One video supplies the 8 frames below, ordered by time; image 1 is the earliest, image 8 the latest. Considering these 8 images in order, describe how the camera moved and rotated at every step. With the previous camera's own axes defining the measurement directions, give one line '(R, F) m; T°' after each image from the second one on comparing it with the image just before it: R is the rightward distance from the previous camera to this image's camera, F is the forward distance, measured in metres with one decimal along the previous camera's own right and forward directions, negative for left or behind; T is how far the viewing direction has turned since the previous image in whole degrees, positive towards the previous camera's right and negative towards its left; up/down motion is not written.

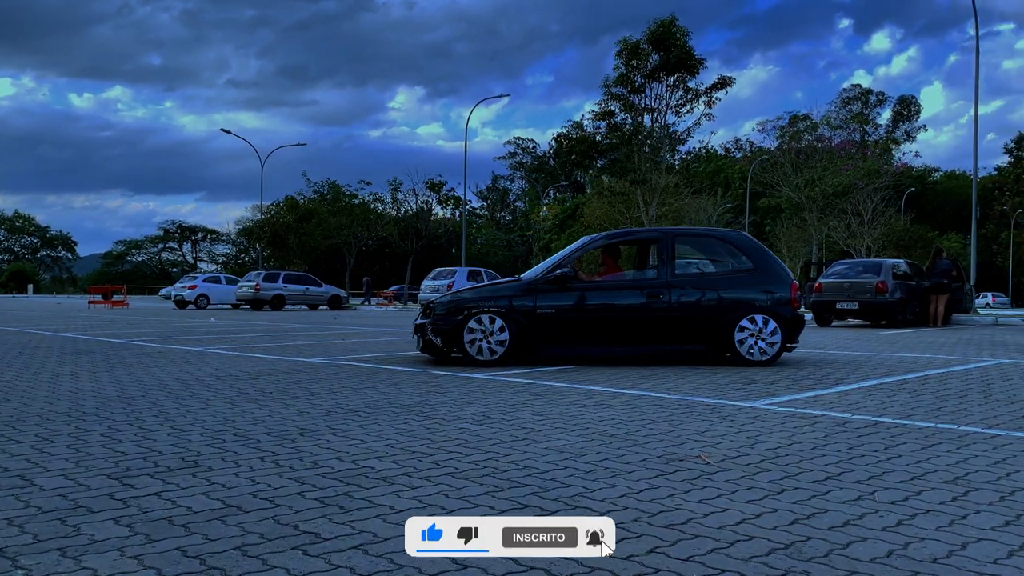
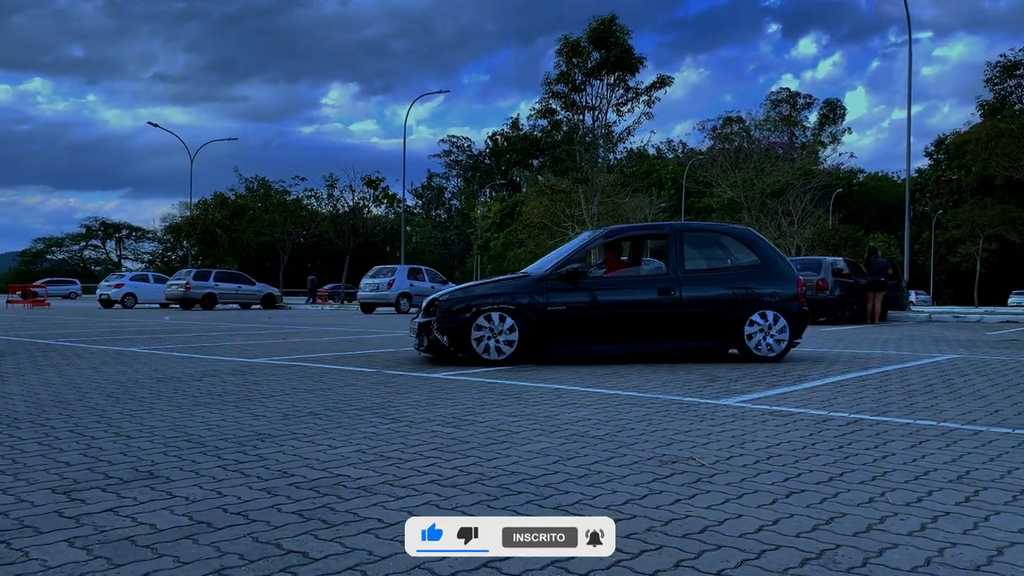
(-0.2, +0.3) m; +4°
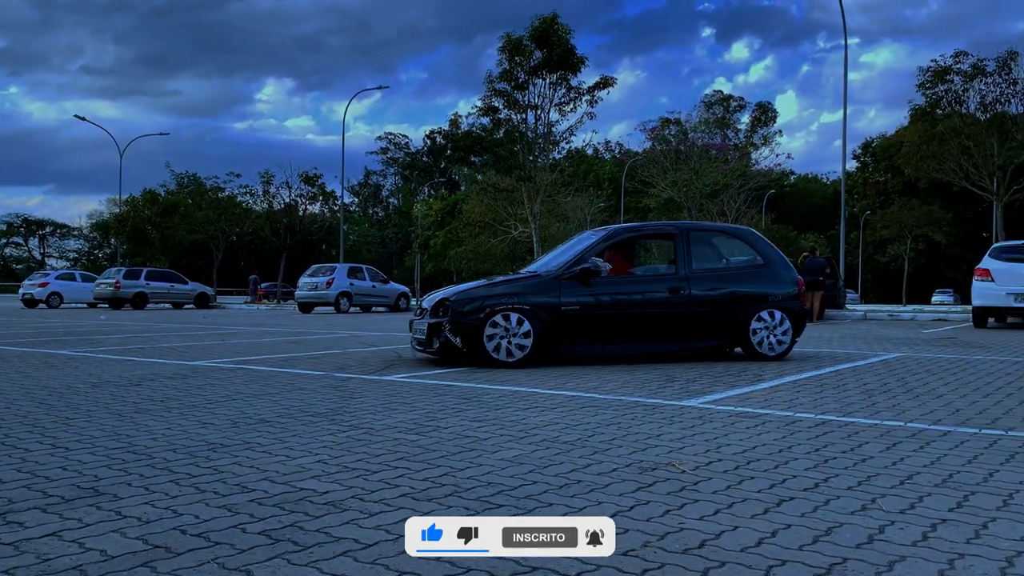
(-0.2, +0.2) m; +4°
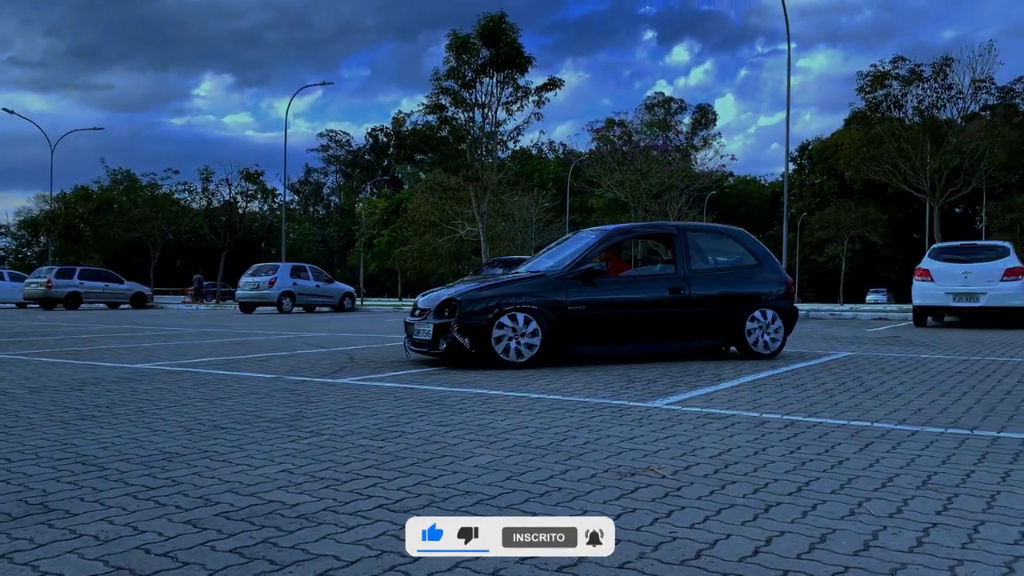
(-0.2, +0.1) m; +4°
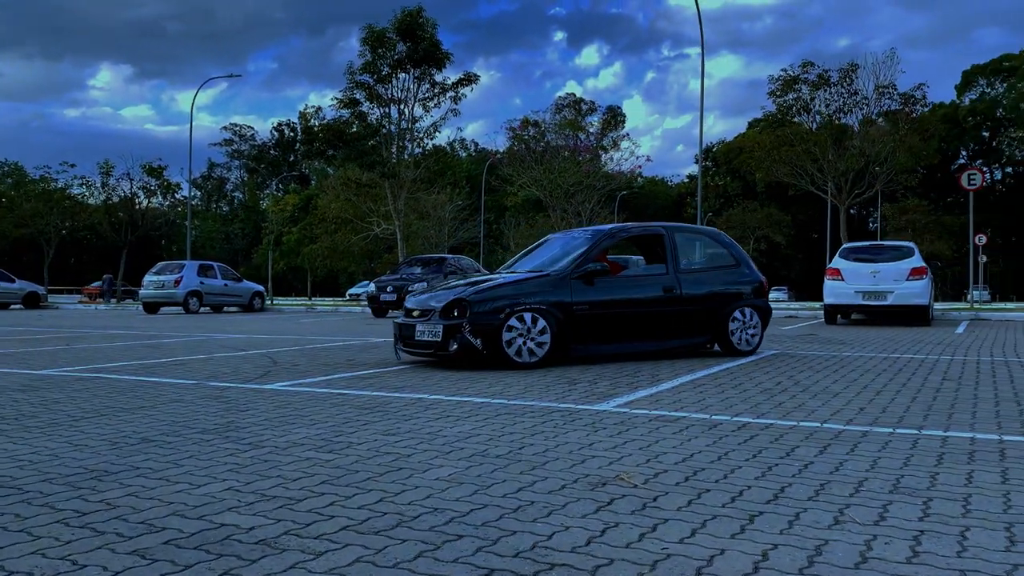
(-0.2, +0.2) m; +6°
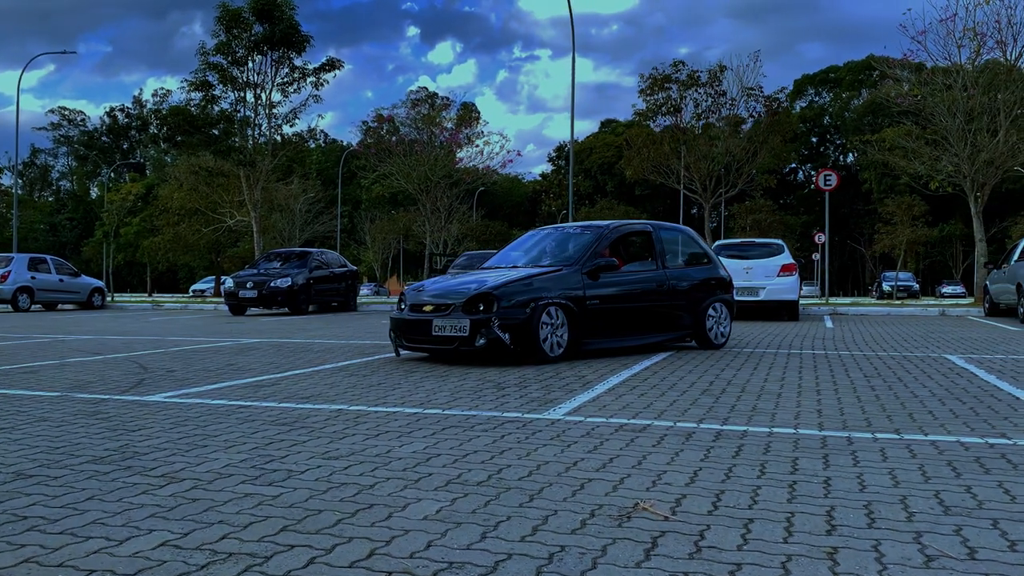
(-0.6, +0.7) m; +10°
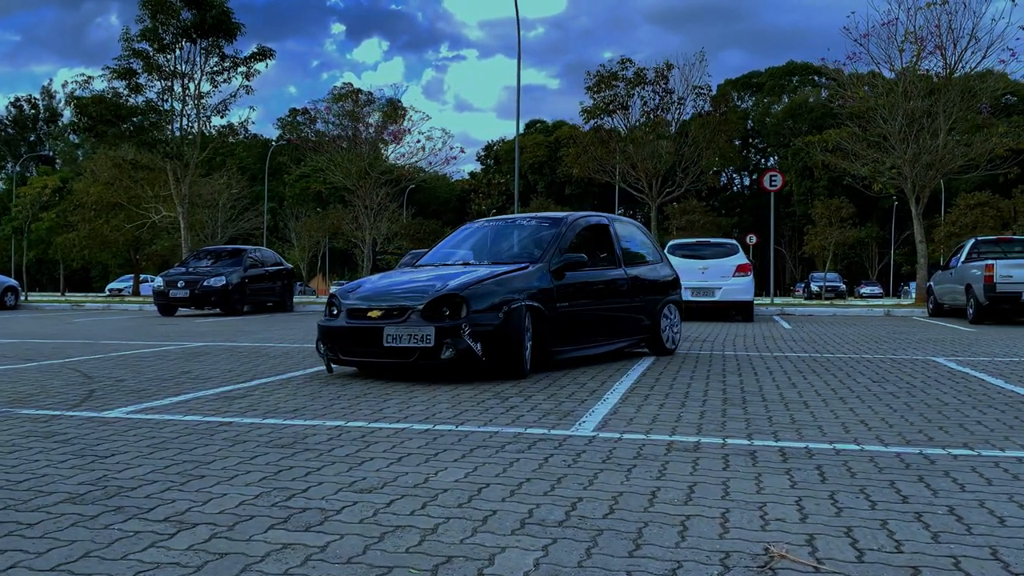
(-0.6, +0.7) m; +5°
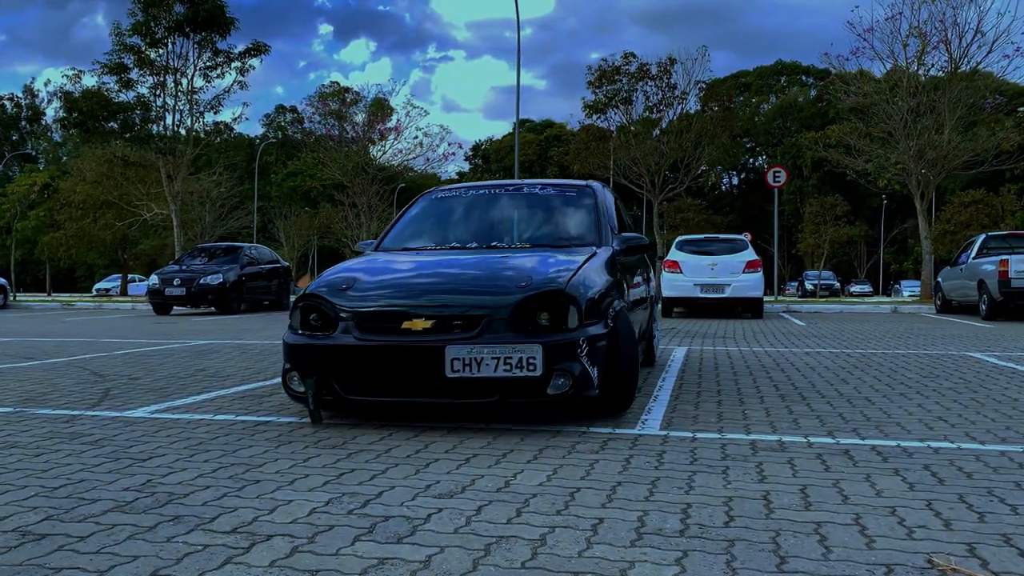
(-0.4, +0.4) m; +1°
